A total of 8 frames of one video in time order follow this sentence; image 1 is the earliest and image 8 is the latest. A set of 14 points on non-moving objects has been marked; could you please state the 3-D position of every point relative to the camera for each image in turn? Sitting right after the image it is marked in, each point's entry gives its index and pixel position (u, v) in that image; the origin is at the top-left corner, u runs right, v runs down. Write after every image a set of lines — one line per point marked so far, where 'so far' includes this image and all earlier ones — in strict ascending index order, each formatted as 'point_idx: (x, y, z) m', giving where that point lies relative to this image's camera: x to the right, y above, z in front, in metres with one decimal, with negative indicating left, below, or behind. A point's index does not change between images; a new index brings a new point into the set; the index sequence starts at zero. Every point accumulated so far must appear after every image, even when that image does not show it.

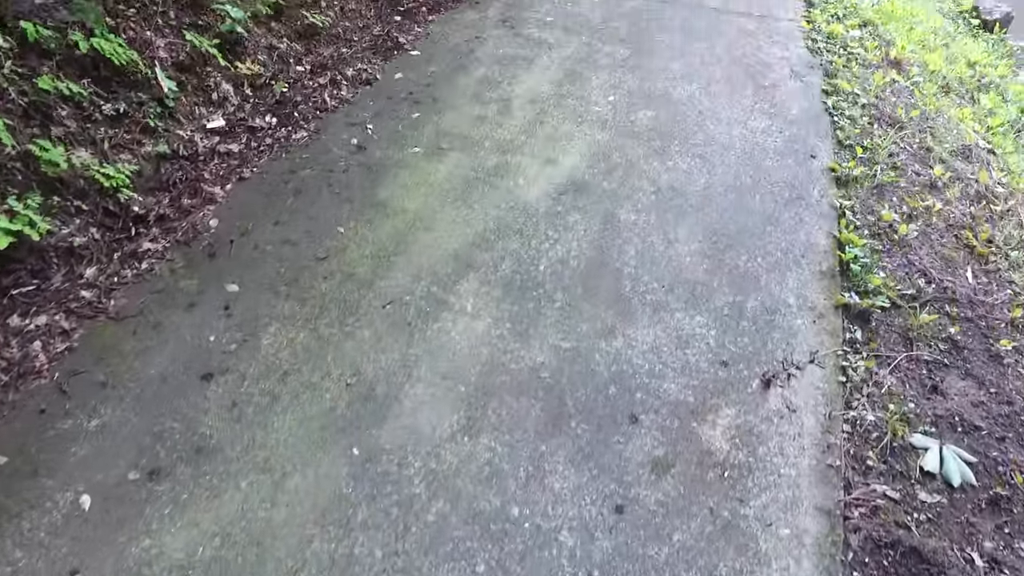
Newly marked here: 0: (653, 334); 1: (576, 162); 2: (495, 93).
0: (+0.5, -0.2, +2.2) m
1: (+0.3, +0.5, +2.9) m
2: (-0.1, +0.9, +3.3) m
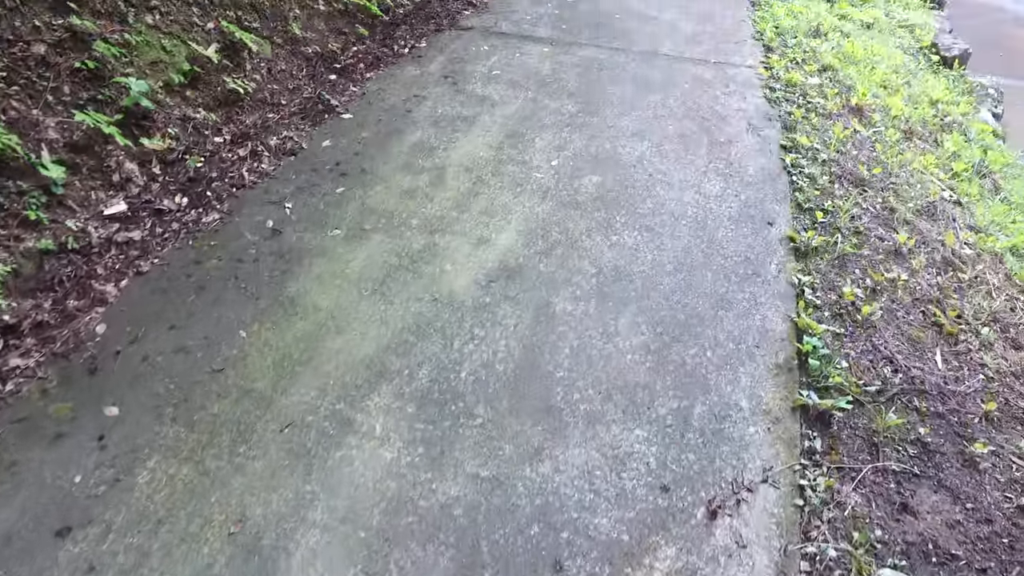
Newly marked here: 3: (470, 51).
0: (+0.2, -0.5, +1.9) m
1: (0.0, +0.2, +2.6) m
2: (-0.4, +0.6, +3.1) m
3: (-0.3, +1.4, +4.1) m
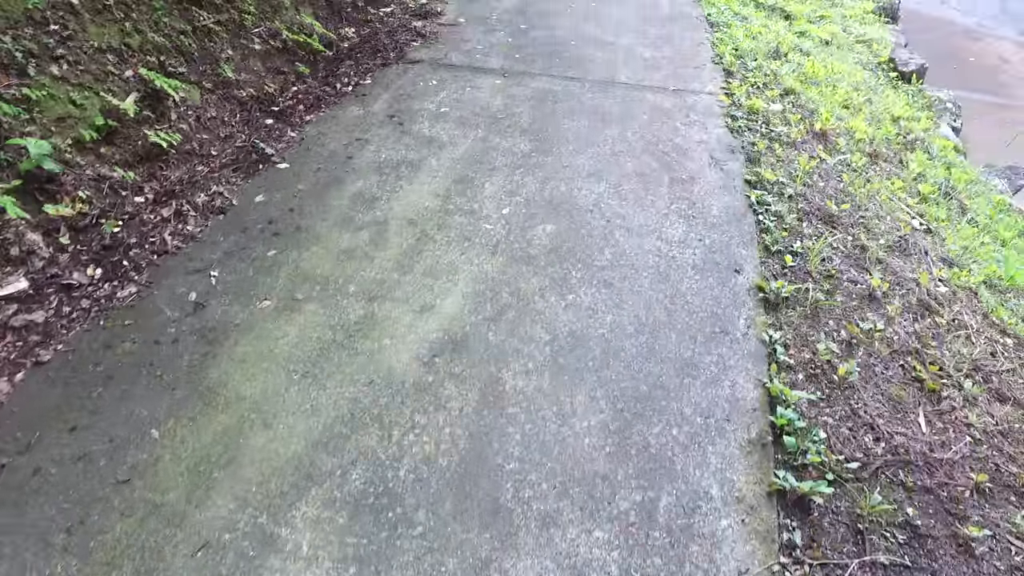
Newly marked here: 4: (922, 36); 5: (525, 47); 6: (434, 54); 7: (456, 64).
0: (+0.1, -0.7, +1.7) m
1: (-0.2, -0.1, +2.4) m
2: (-0.6, +0.3, +2.9) m
3: (-0.5, +1.2, +3.9) m
4: (+5.2, +3.1, +8.9) m
5: (+0.1, +1.6, +4.6) m
6: (-0.5, +1.5, +4.4) m
7: (-0.3, +1.4, +4.2) m
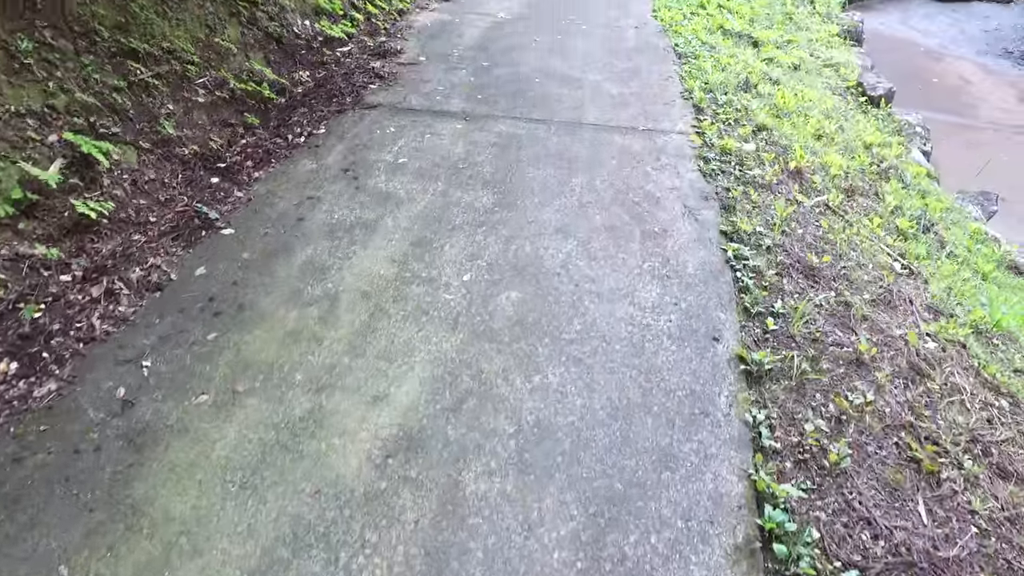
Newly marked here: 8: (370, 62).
0: (0.0, -1.0, +1.5) m
1: (-0.3, -0.3, +2.2) m
2: (-0.7, 0.0, +2.6) m
3: (-0.7, +0.8, +3.7) m
4: (+4.8, +2.9, +8.9) m
5: (-0.2, +1.3, +4.4) m
6: (-0.7, +1.2, +4.2) m
7: (-0.6, +1.1, +4.1) m
8: (-1.0, +1.6, +4.7) m
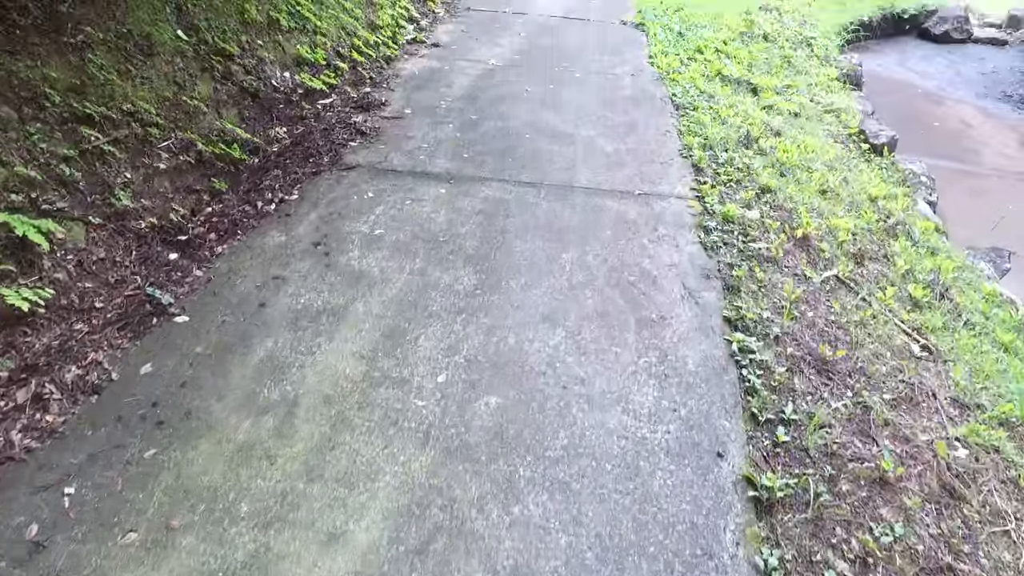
0: (-0.1, -1.3, +1.2) m
1: (-0.4, -0.7, +1.9) m
2: (-0.8, -0.4, +2.4) m
3: (-0.8, +0.4, +3.5) m
4: (+4.7, +2.3, +8.7) m
5: (-0.2, +0.9, +4.2) m
6: (-0.8, +0.8, +3.9) m
7: (-0.6, +0.7, +3.8) m
8: (-1.1, +1.1, +4.5) m
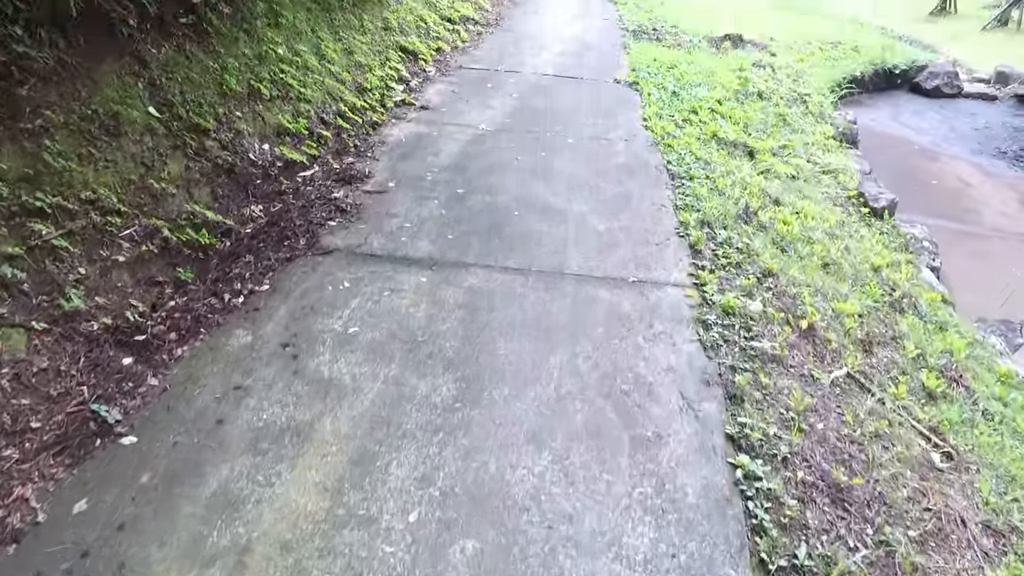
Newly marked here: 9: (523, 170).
0: (-0.1, -1.6, +0.9) m
1: (-0.5, -1.1, +1.6) m
2: (-0.9, -0.8, +2.1) m
3: (-0.9, 0.0, +3.3) m
4: (+4.6, +1.6, +8.6) m
5: (-0.3, +0.4, +4.0) m
6: (-0.9, +0.3, +3.7) m
7: (-0.7, +0.2, +3.6) m
8: (-1.1, +0.6, +4.3) m
9: (+0.1, +0.8, +4.7) m
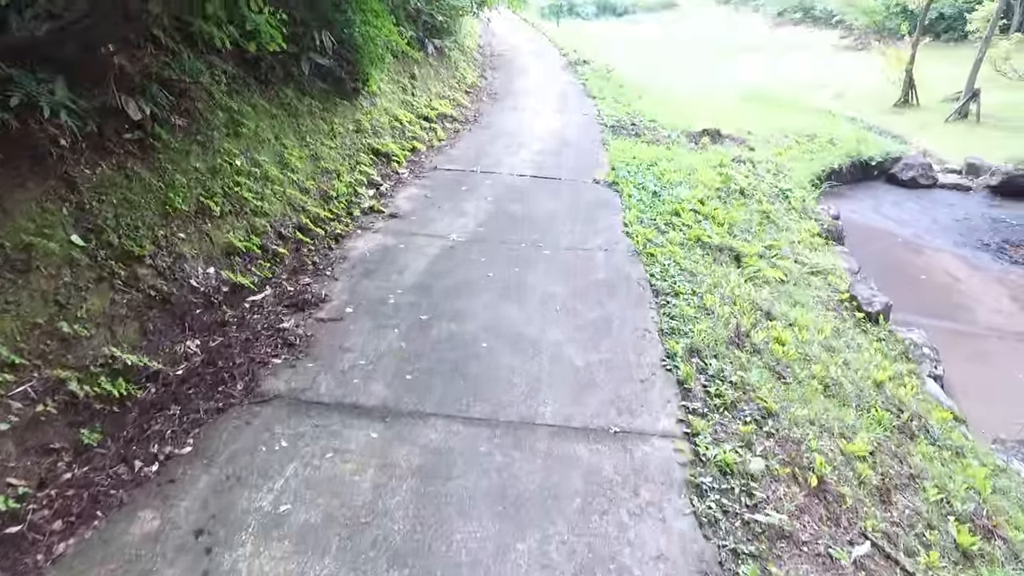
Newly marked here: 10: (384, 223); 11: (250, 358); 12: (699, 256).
0: (-0.2, -2.0, +0.3) m
1: (-0.6, -1.5, +1.1) m
2: (-1.0, -1.3, +1.6) m
3: (-1.0, -0.7, +2.8) m
4: (+4.4, +0.3, +8.4) m
5: (-0.5, -0.3, +3.6) m
6: (-1.0, -0.4, +3.3) m
7: (-0.9, -0.5, +3.2) m
8: (-1.3, -0.2, +3.9) m
9: (-0.1, 0.0, +4.4) m
10: (-1.1, +0.5, +5.7) m
11: (-1.3, -0.3, +3.5) m
12: (+1.5, +0.3, +5.6) m
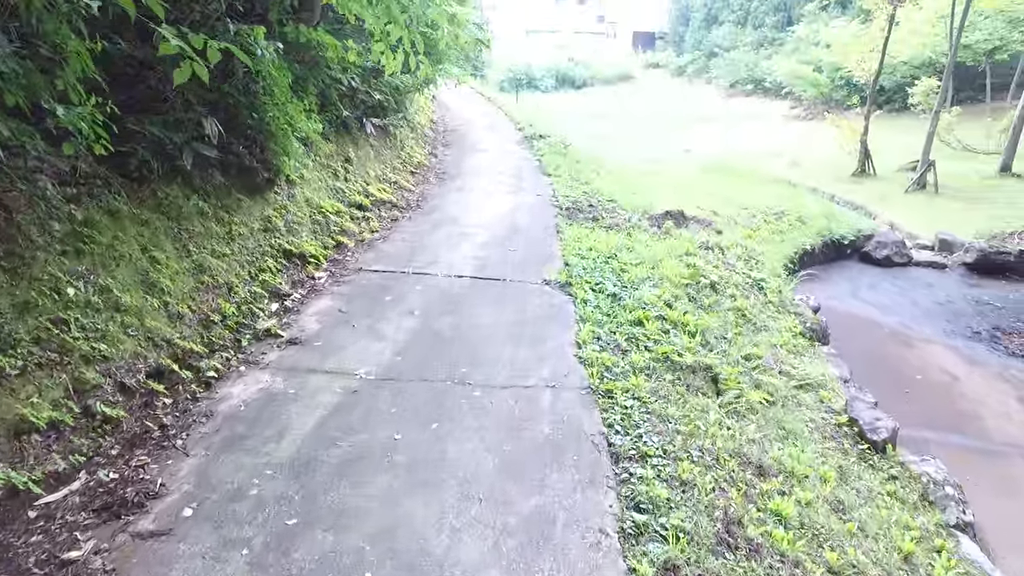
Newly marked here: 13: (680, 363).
0: (-0.4, -2.4, -1.0) m
1: (-0.8, -2.0, -0.2) m
2: (-1.3, -1.9, +0.3) m
3: (-1.4, -1.4, +1.6) m
4: (+3.8, -0.8, +7.5) m
5: (-0.9, -1.1, +2.4) m
6: (-1.4, -1.2, +2.1) m
7: (-1.2, -1.2, +1.9) m
8: (-1.7, -1.0, +2.7) m
9: (-0.5, -0.8, +3.2) m
10: (-1.6, -0.4, +4.5) m
11: (-1.7, -1.1, +2.2) m
12: (+1.0, -0.6, +4.5) m
13: (+1.2, -0.5, +5.0) m
